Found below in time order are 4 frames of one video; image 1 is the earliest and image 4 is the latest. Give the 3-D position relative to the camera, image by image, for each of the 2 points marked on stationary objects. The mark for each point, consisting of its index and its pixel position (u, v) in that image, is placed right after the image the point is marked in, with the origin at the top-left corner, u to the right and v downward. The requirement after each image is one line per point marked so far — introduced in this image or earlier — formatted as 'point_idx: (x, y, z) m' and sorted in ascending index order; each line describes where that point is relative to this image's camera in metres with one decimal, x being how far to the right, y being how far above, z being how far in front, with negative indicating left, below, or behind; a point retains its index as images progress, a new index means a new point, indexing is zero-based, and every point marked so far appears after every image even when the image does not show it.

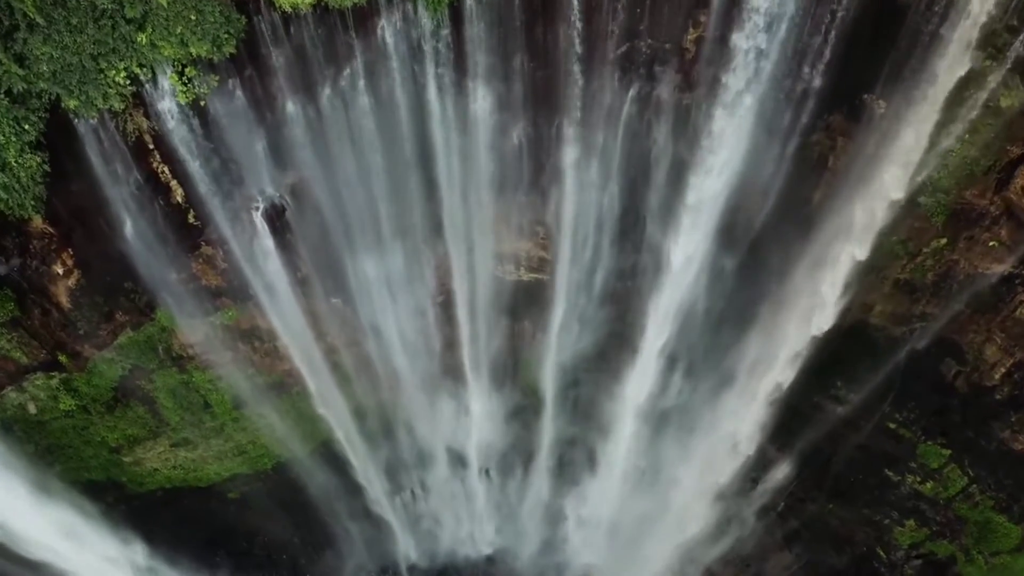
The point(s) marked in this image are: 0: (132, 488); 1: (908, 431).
0: (-5.8, -3.1, +11.6) m
1: (+5.4, -2.0, +10.4) m
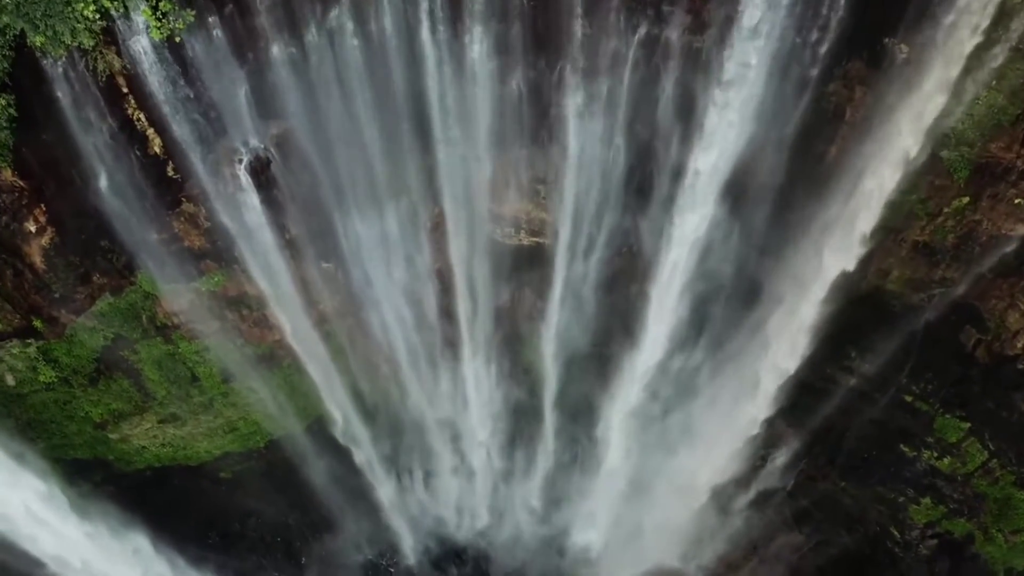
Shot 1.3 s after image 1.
0: (-5.8, -2.6, +11.1) m
1: (+5.5, -1.5, +10.0) m
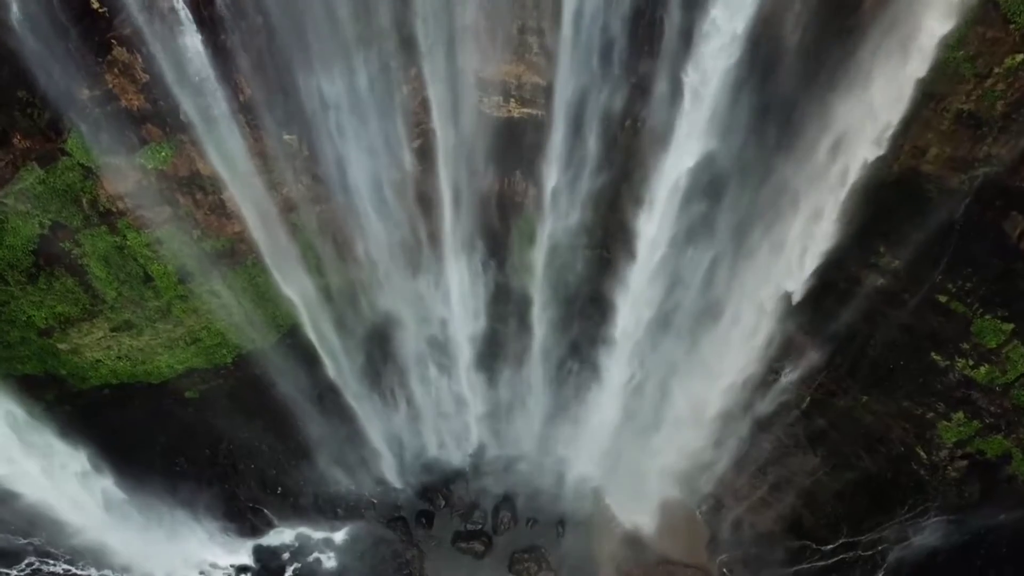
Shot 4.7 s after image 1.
0: (-5.9, -1.3, +10.1) m
1: (+5.3, -0.2, +8.9) m
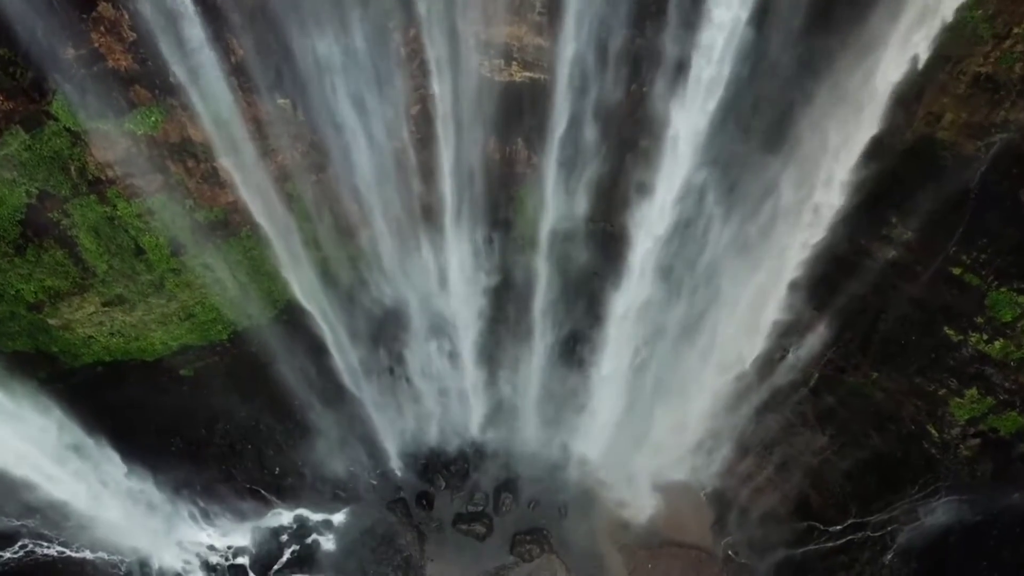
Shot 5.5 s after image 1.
0: (-5.9, -0.9, +9.9) m
1: (+5.4, +0.1, +8.7) m
